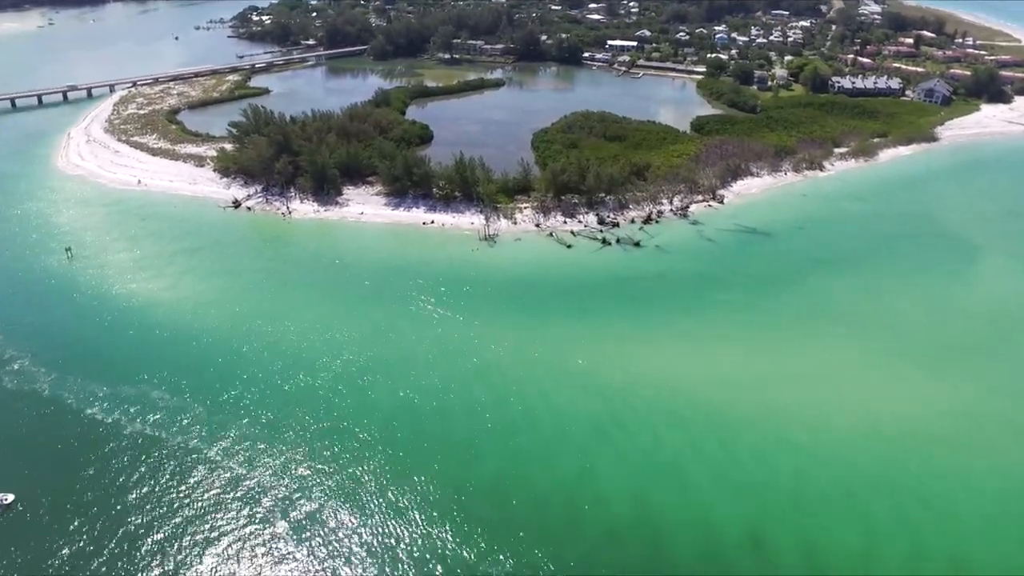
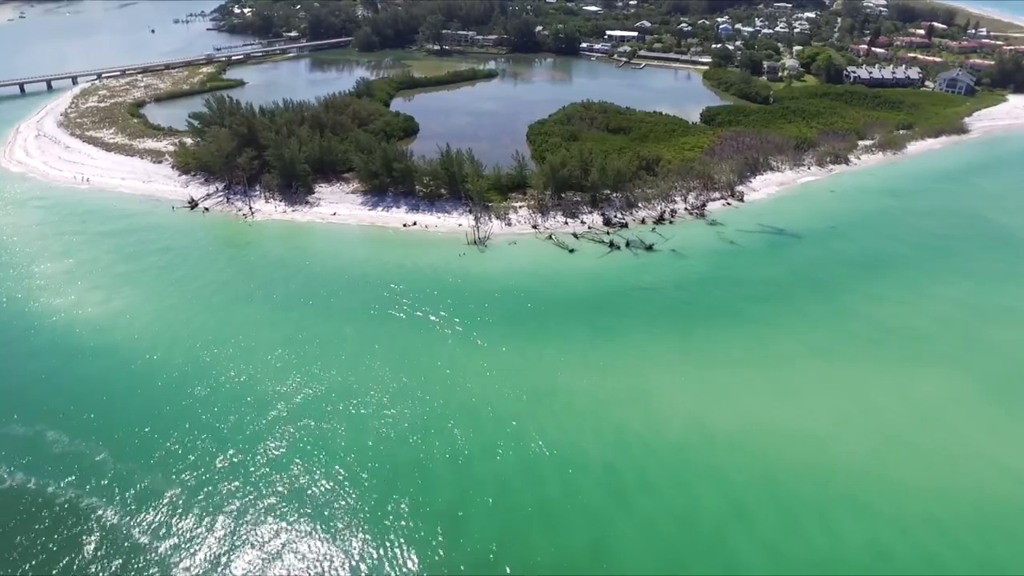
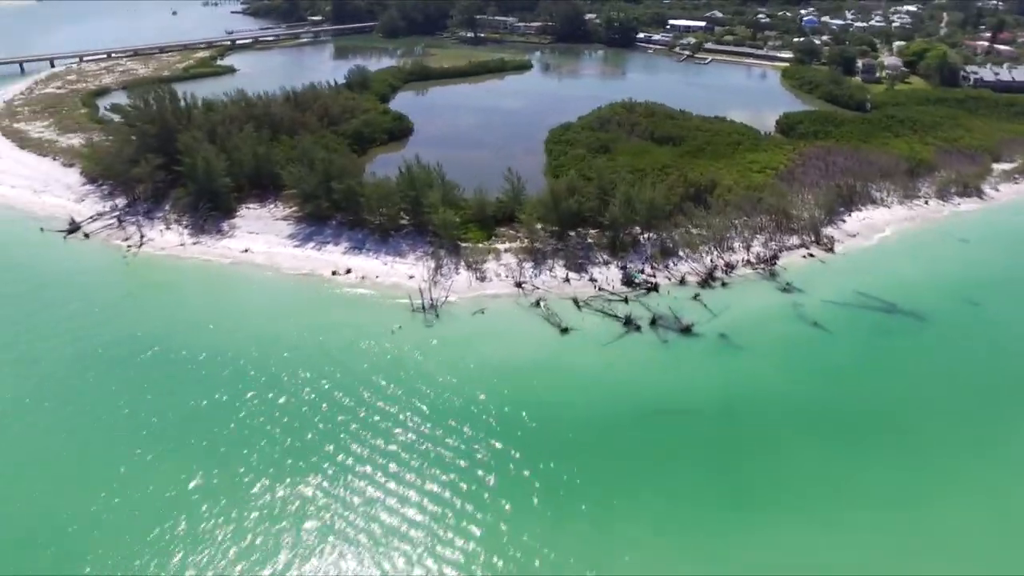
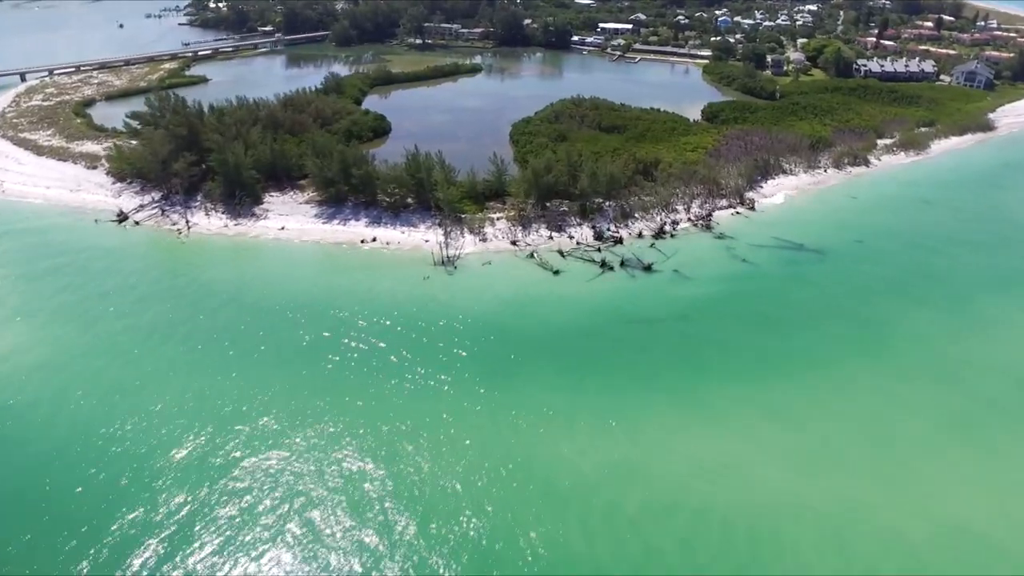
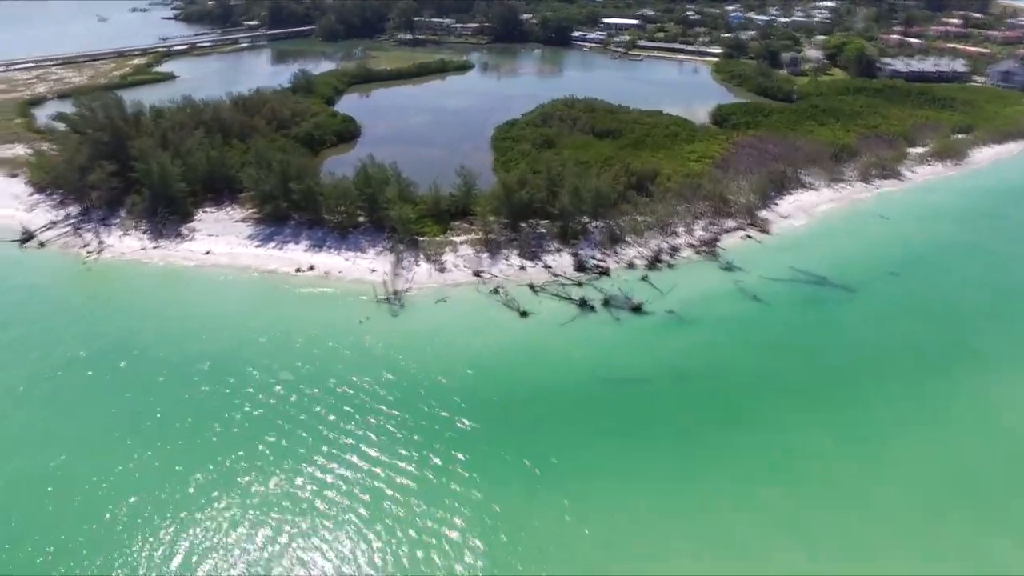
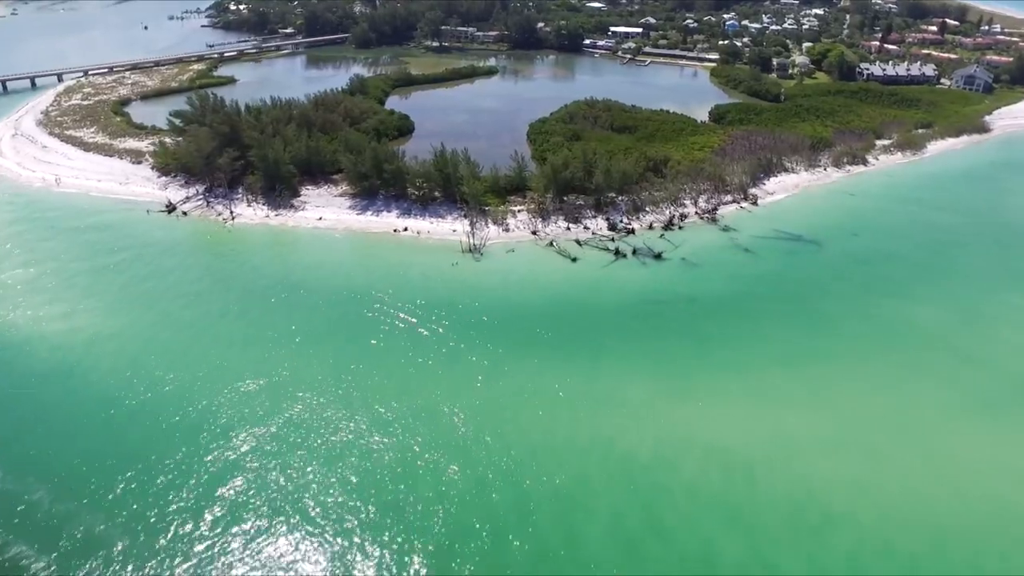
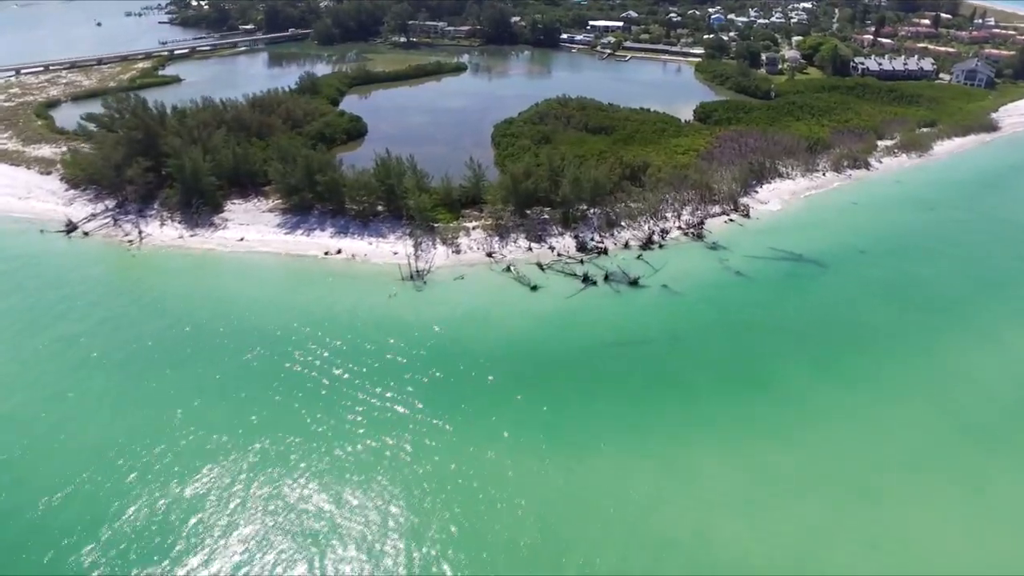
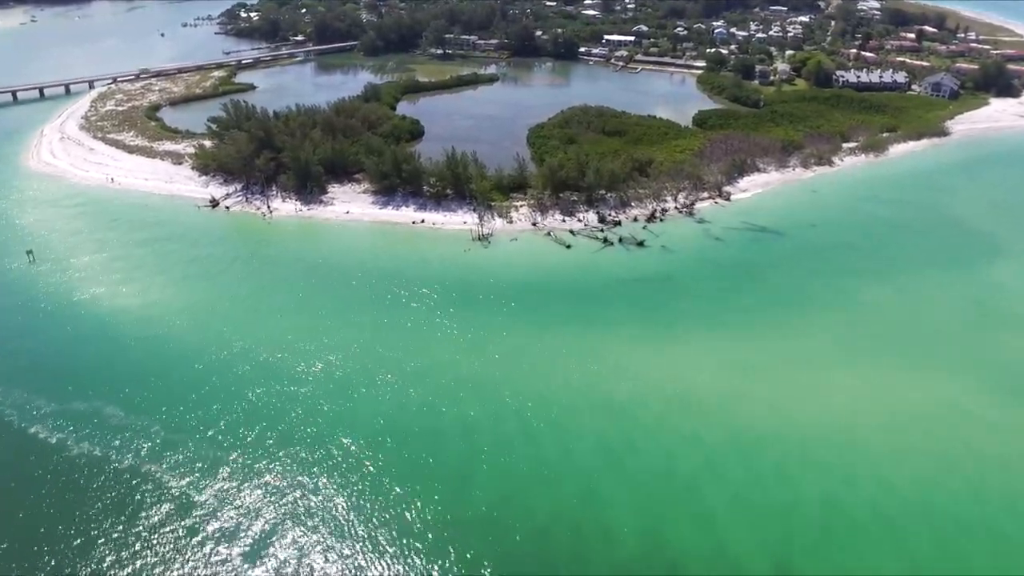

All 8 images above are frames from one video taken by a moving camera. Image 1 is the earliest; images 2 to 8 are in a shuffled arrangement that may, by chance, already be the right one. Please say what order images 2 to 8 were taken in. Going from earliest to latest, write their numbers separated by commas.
8, 2, 6, 4, 7, 5, 3
